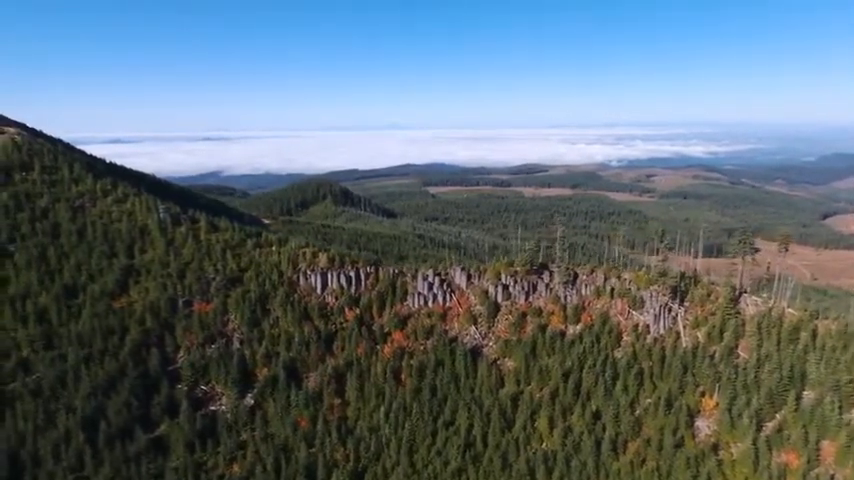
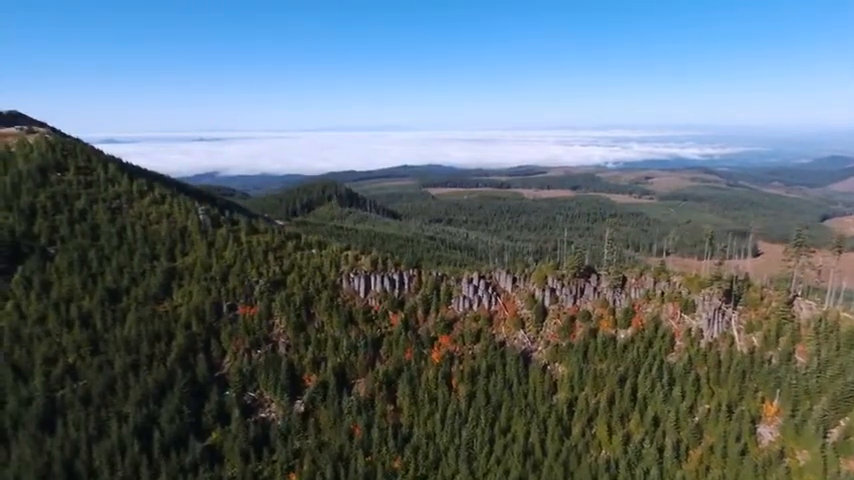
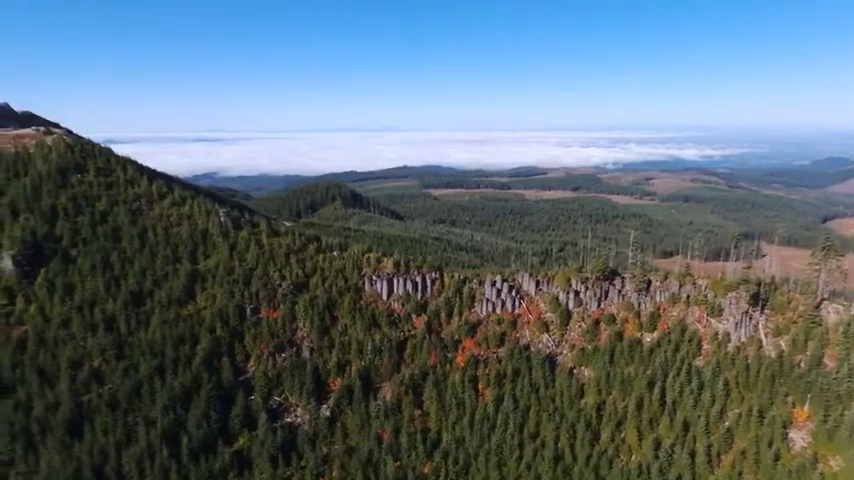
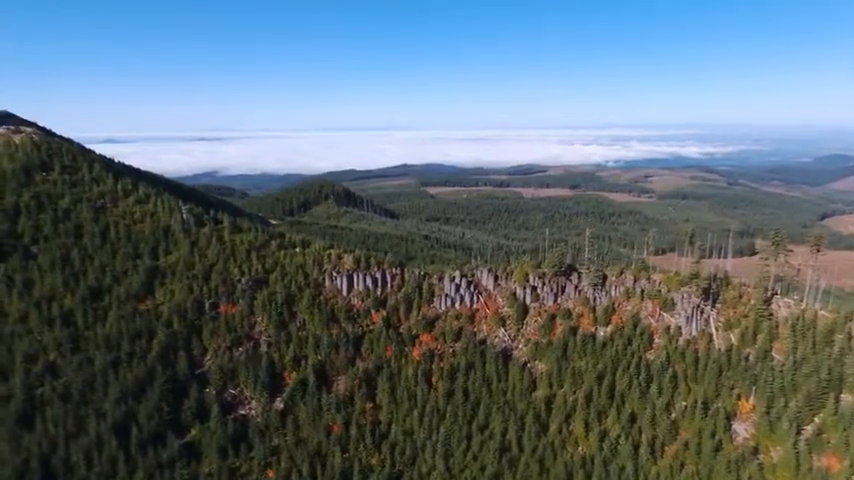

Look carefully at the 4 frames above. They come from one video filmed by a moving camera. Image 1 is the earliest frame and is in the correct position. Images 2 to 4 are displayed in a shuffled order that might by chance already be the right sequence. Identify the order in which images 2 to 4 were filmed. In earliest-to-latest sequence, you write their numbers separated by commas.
4, 2, 3
